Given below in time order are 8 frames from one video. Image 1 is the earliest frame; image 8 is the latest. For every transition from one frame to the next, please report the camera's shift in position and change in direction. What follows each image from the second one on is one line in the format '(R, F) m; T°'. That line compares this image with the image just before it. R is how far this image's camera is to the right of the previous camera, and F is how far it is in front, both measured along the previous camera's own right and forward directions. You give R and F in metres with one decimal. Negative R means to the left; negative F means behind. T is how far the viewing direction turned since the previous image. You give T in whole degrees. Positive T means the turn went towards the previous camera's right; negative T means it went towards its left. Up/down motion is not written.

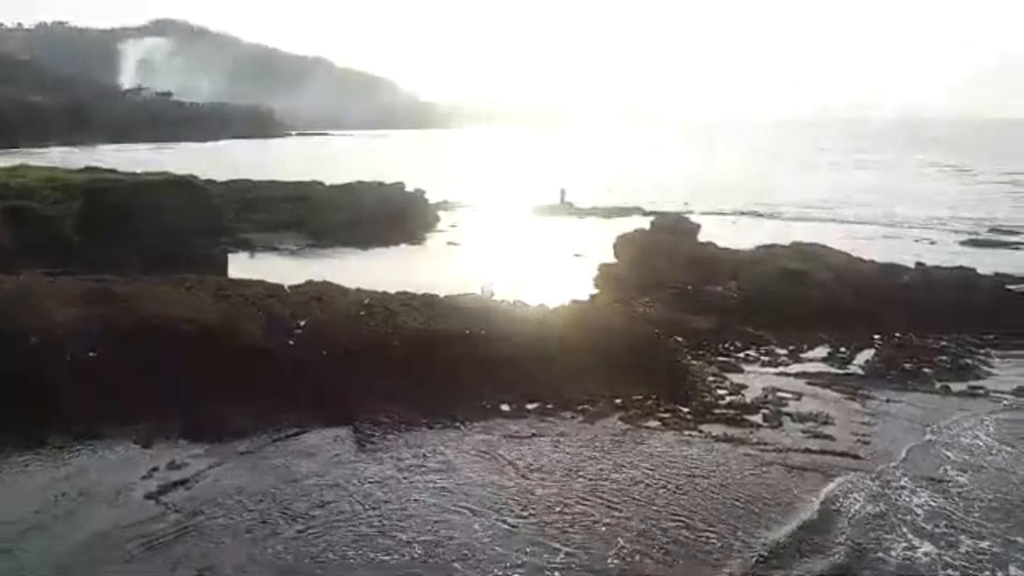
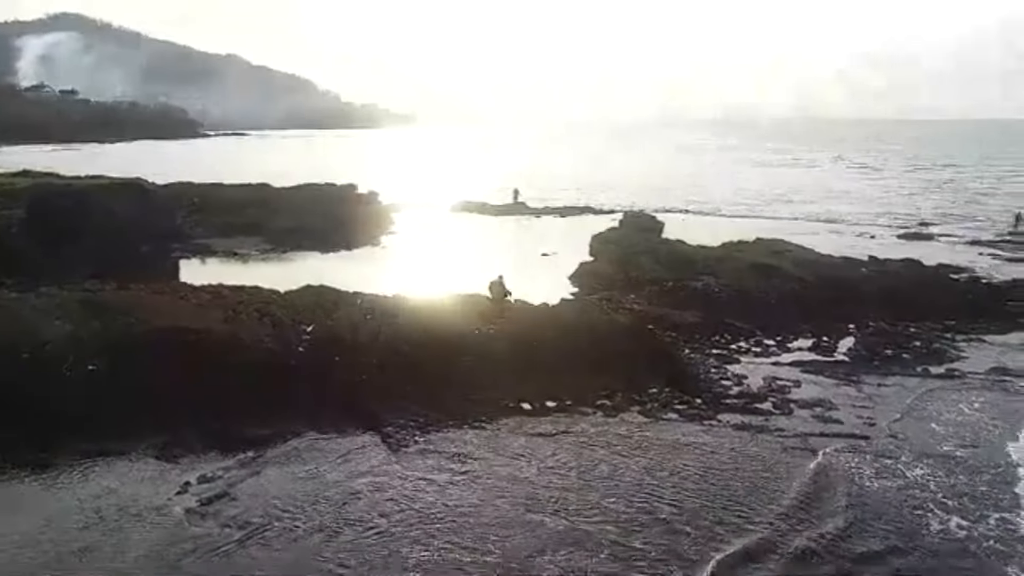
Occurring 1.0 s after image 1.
(-2.4, -0.1) m; +6°
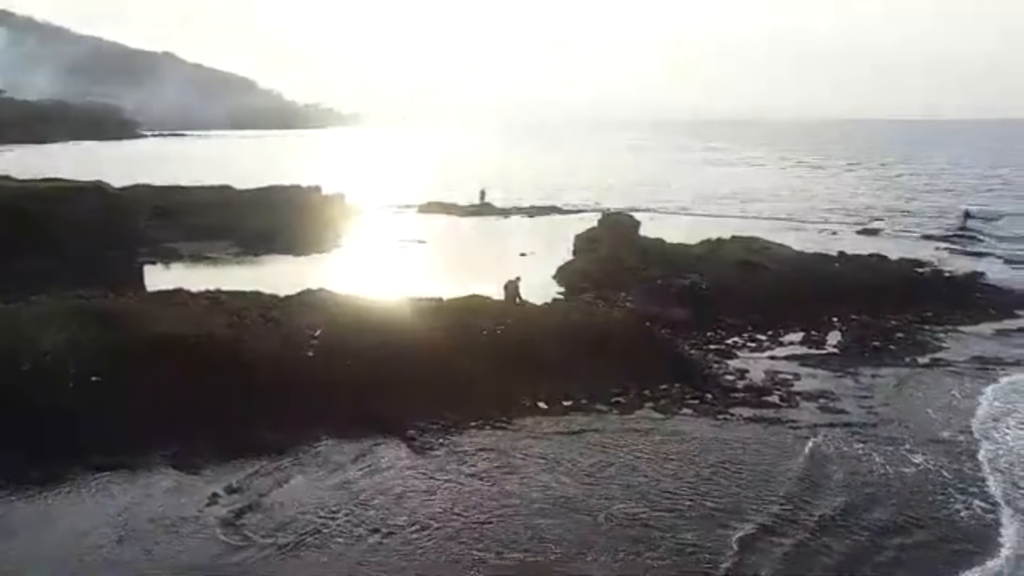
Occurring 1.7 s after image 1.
(-1.8, 0.0) m; +4°
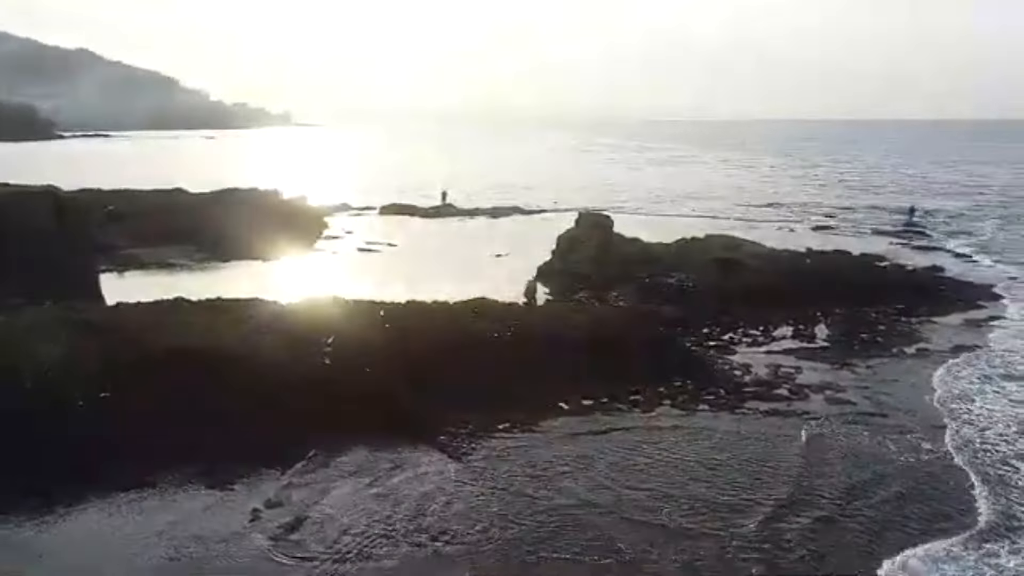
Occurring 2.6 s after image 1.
(-2.2, +0.1) m; +5°
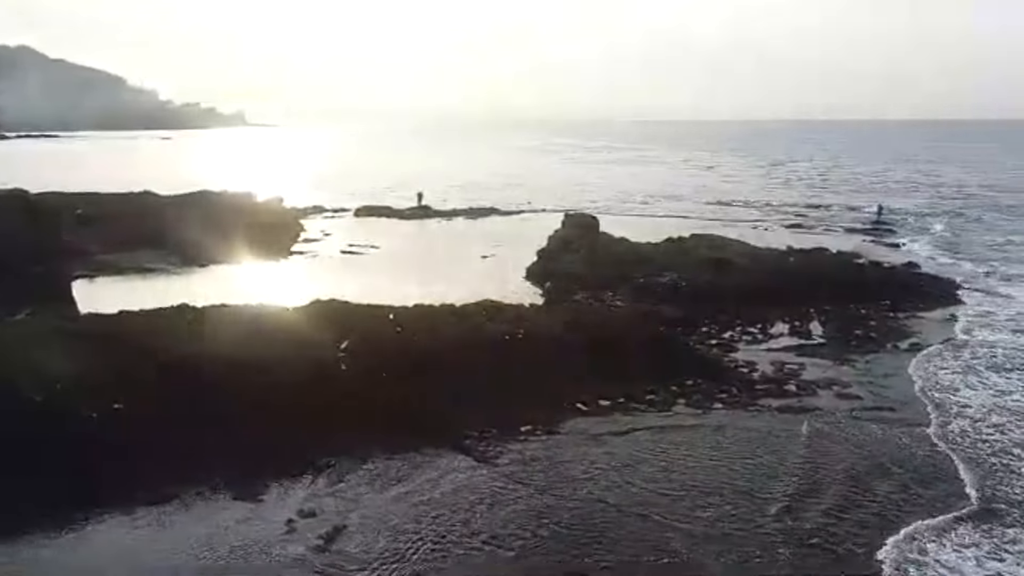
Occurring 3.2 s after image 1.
(-1.5, +0.1) m; +3°
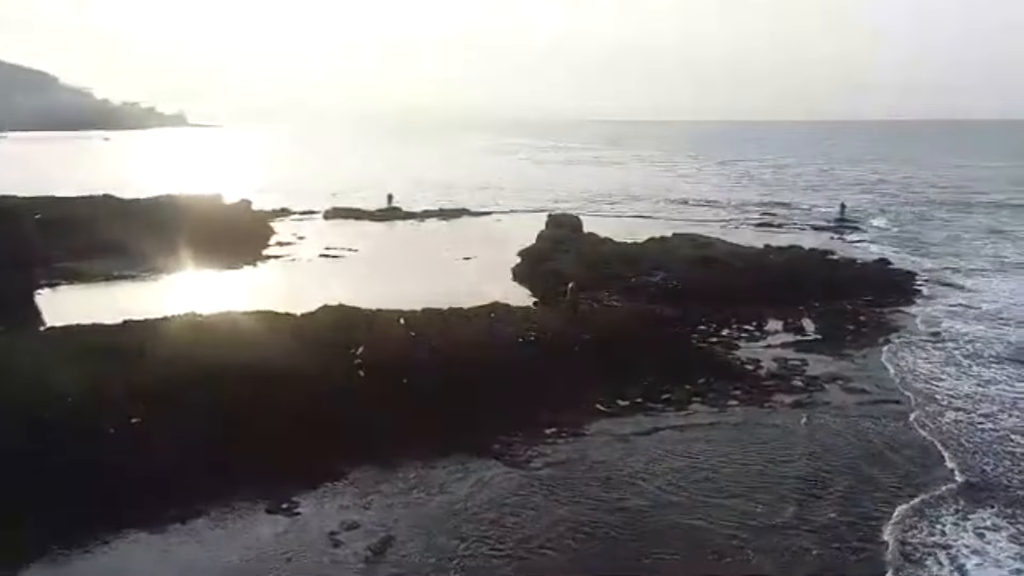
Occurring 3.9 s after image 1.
(-1.8, +0.2) m; +4°
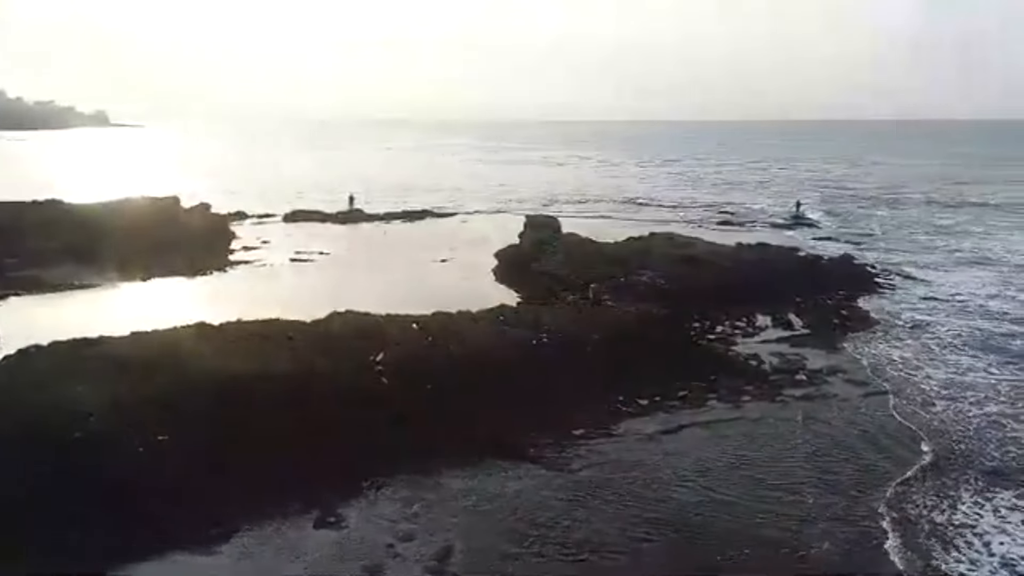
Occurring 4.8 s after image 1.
(-2.2, +0.2) m; +5°
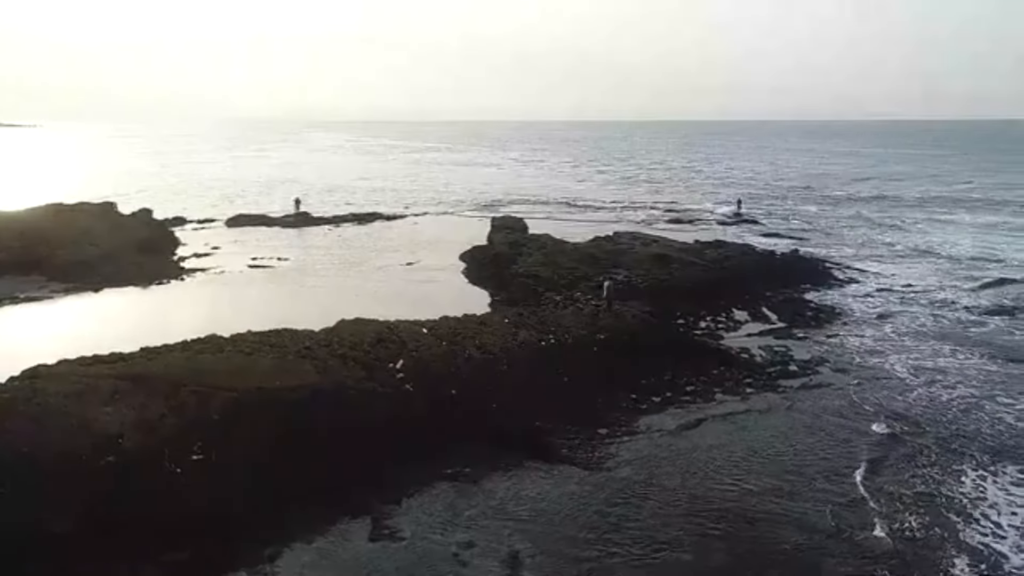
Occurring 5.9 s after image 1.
(-2.5, +0.1) m; +6°
